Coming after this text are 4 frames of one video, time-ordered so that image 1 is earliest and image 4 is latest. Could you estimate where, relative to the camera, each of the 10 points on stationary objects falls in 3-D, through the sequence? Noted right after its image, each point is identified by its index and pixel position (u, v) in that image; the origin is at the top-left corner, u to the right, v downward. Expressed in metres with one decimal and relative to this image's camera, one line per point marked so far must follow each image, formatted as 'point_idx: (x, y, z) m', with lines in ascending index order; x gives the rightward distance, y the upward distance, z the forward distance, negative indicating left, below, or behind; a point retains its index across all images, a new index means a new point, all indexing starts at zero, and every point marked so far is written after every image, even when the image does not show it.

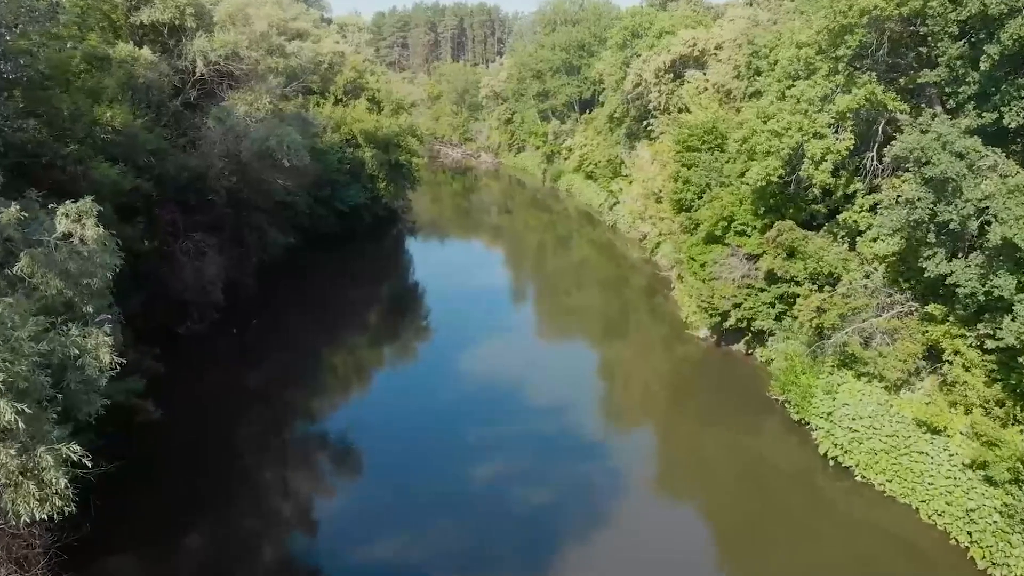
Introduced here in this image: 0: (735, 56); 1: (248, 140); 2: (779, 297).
0: (+3.7, +3.9, +12.4) m
1: (-3.1, +1.7, +8.6) m
2: (+3.1, -0.1, +8.5) m
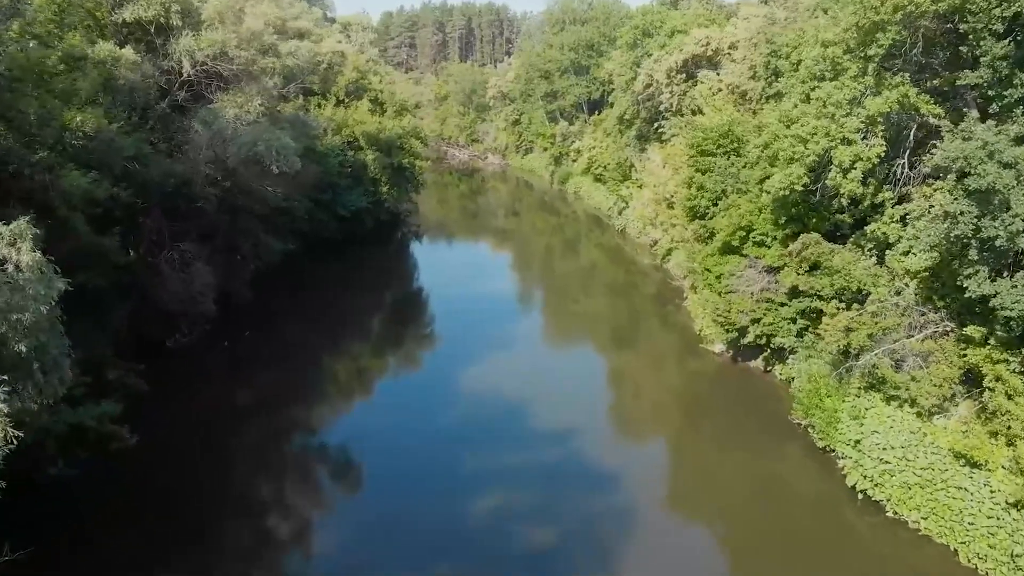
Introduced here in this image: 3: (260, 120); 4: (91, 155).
0: (+3.8, +3.7, +11.9) m
1: (-3.0, +1.6, +8.1) m
2: (+3.1, -0.3, +8.0) m
3: (-2.9, +1.9, +8.7) m
4: (-3.7, +1.2, +6.5) m
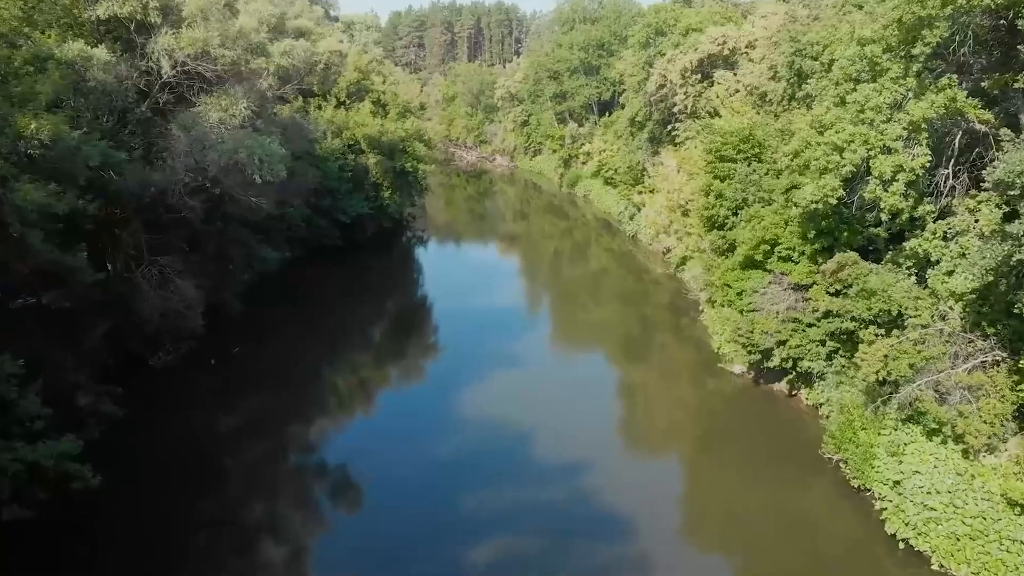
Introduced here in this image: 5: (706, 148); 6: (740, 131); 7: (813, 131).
0: (+3.9, +3.5, +11.2) m
1: (-3.0, +1.4, +7.5) m
2: (+3.1, -0.5, +7.3) m
3: (-2.9, +1.7, +8.1) m
4: (-3.6, +1.0, +5.9) m
5: (+2.5, +1.8, +9.7) m
6: (+2.9, +2.0, +9.3) m
7: (+2.8, +1.5, +7.0) m
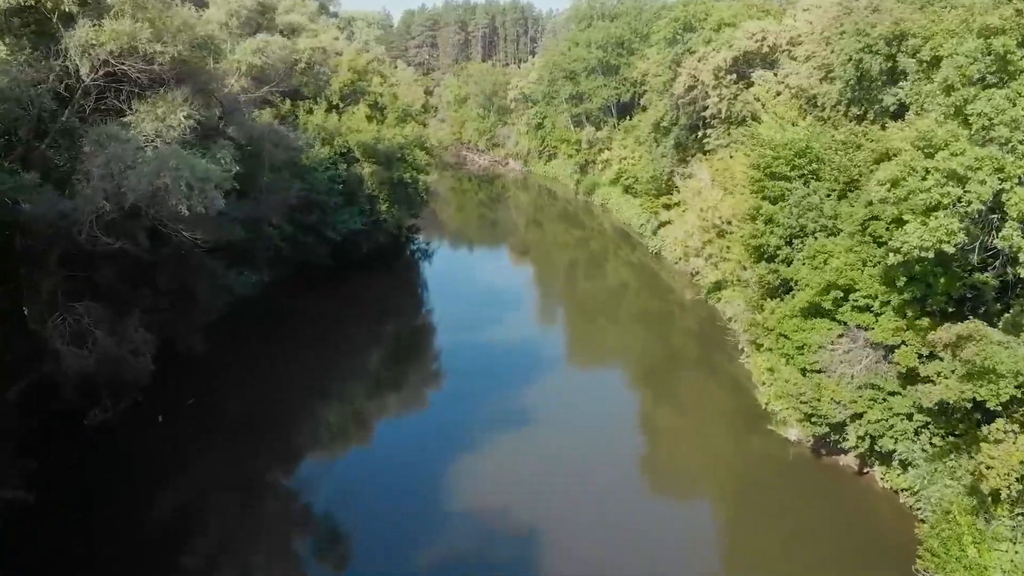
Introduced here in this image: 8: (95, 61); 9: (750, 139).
0: (+4.0, +3.0, +9.6) m
1: (-3.0, +0.9, +6.0) m
2: (+3.2, -0.9, +5.7) m
3: (-2.8, +1.3, +6.6) m
4: (-3.6, +0.5, +4.4) m
5: (+2.6, +1.4, +8.1) m
6: (+2.9, +1.5, +7.7) m
7: (+2.8, +1.0, +5.3) m
8: (-3.4, +1.9, +6.0) m
9: (+3.1, +2.0, +9.8) m
